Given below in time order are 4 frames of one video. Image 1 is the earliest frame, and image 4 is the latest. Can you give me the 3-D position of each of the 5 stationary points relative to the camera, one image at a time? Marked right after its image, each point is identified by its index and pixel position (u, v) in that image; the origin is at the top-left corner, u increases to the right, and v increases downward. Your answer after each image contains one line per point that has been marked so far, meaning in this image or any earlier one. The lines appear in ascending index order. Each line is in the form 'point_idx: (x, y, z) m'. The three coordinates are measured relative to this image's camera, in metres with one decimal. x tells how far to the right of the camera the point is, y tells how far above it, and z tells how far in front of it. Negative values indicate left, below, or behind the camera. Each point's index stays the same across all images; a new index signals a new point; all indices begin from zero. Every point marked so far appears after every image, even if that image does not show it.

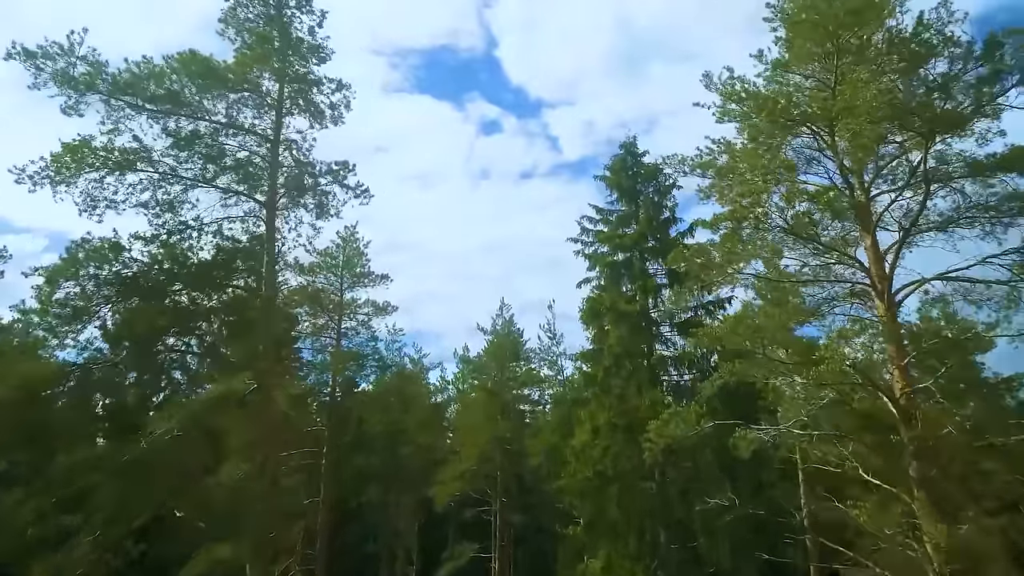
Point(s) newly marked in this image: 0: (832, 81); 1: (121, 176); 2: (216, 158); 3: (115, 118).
0: (+5.8, +3.8, +15.1) m
1: (-6.8, +1.9, +14.4) m
2: (-5.5, +2.4, +15.3) m
3: (-7.0, +3.0, +14.8) m
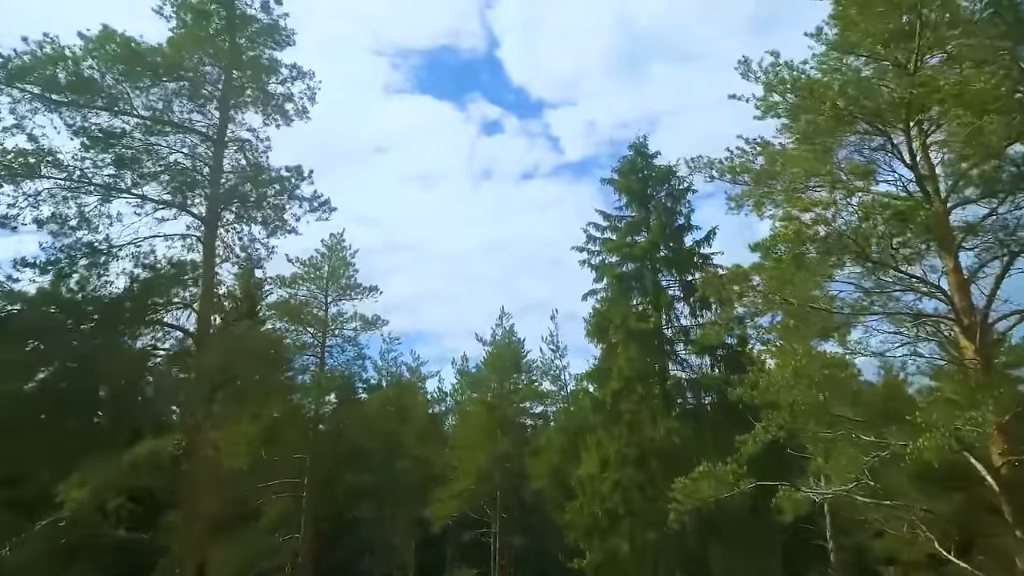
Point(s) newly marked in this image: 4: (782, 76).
0: (+5.8, +3.3, +12.2) m
1: (-6.8, +1.4, +11.4) m
2: (-5.5, +1.9, +12.4) m
3: (-7.1, +2.5, +11.8) m
4: (+4.4, +3.4, +13.5) m
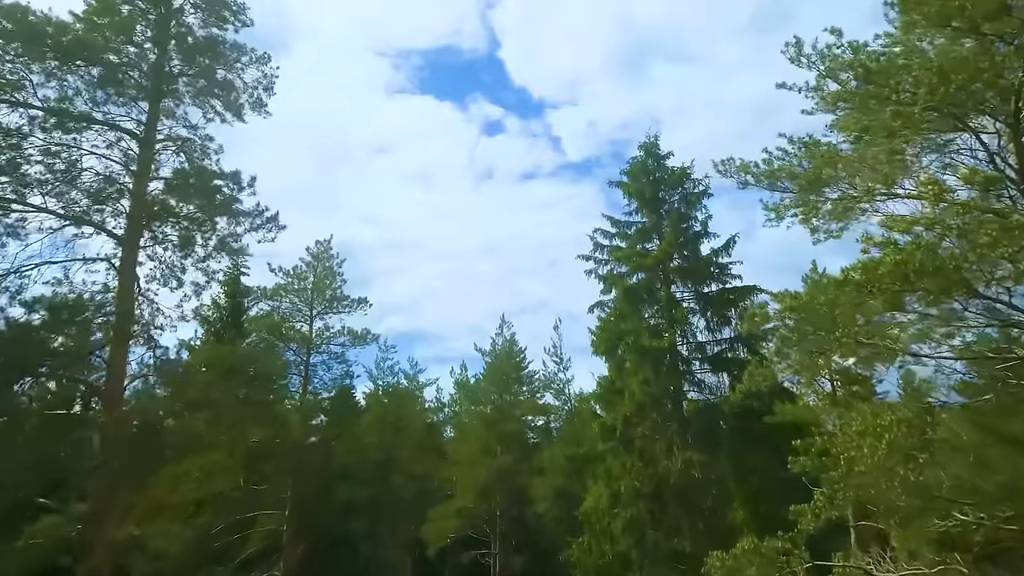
0: (+5.8, +2.8, +9.6) m
1: (-6.8, +1.0, +8.9) m
2: (-5.5, +1.4, +9.8) m
3: (-7.1, +2.0, +9.3) m
4: (+4.4, +3.0, +10.9) m
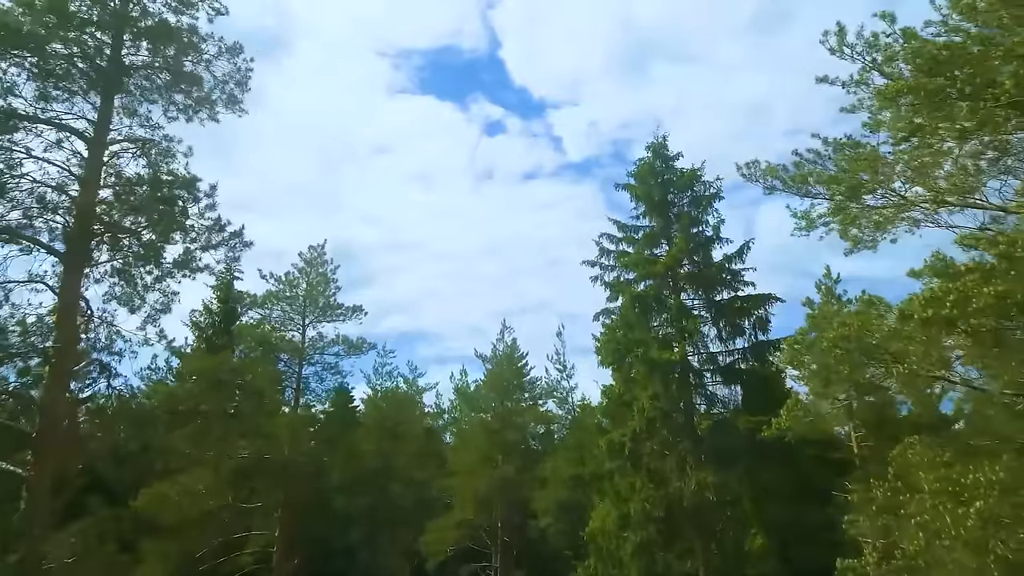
0: (+5.8, +2.6, +8.2) m
1: (-6.8, +0.7, +7.5) m
2: (-5.5, +1.2, +8.5) m
3: (-7.1, +1.8, +7.9) m
4: (+4.4, +2.7, +9.5) m
